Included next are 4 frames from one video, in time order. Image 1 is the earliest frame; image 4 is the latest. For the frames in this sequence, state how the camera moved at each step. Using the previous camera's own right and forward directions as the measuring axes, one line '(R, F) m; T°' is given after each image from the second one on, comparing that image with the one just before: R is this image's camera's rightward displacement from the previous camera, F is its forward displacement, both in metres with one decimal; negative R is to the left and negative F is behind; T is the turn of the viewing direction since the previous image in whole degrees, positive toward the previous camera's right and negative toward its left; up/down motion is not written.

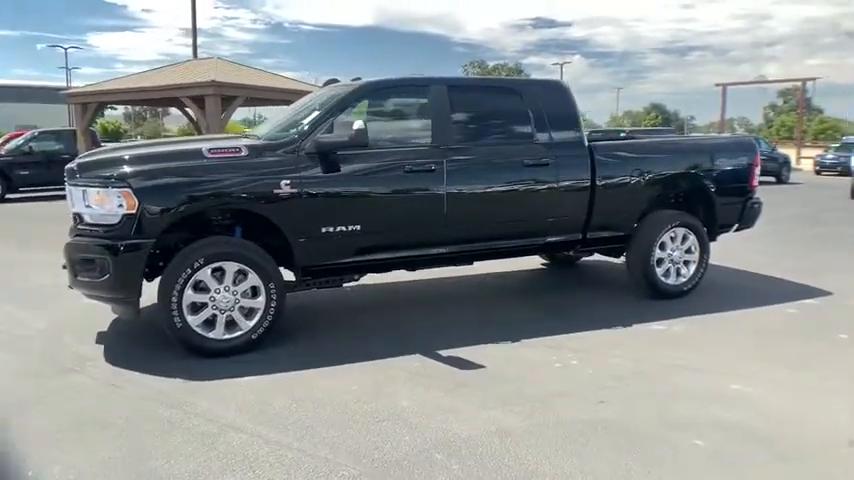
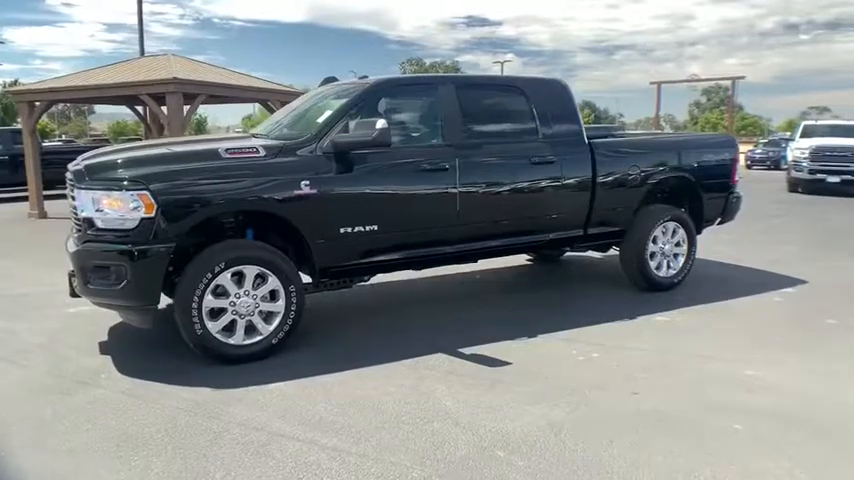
(-0.7, 0.0) m; +6°
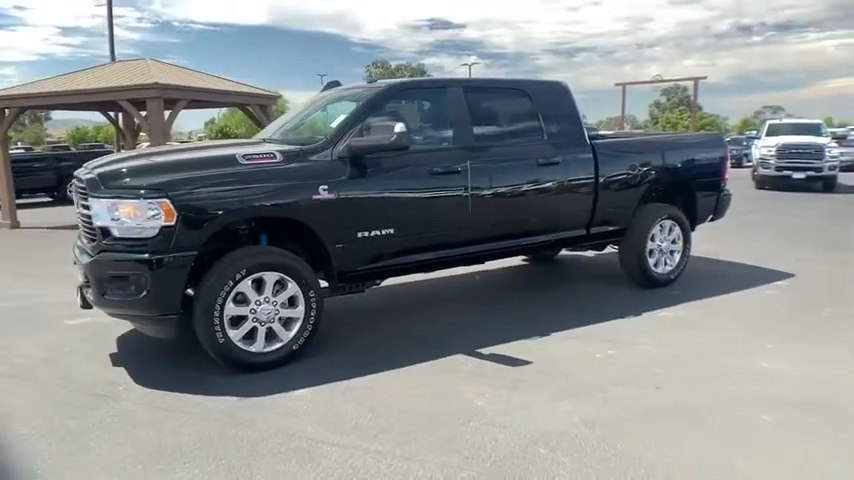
(-0.4, 0.0) m; +3°
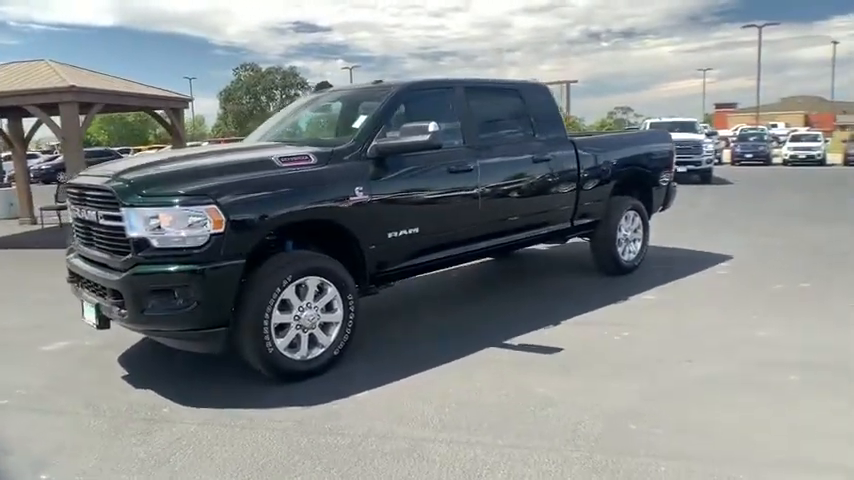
(-1.3, +0.1) m; +12°
